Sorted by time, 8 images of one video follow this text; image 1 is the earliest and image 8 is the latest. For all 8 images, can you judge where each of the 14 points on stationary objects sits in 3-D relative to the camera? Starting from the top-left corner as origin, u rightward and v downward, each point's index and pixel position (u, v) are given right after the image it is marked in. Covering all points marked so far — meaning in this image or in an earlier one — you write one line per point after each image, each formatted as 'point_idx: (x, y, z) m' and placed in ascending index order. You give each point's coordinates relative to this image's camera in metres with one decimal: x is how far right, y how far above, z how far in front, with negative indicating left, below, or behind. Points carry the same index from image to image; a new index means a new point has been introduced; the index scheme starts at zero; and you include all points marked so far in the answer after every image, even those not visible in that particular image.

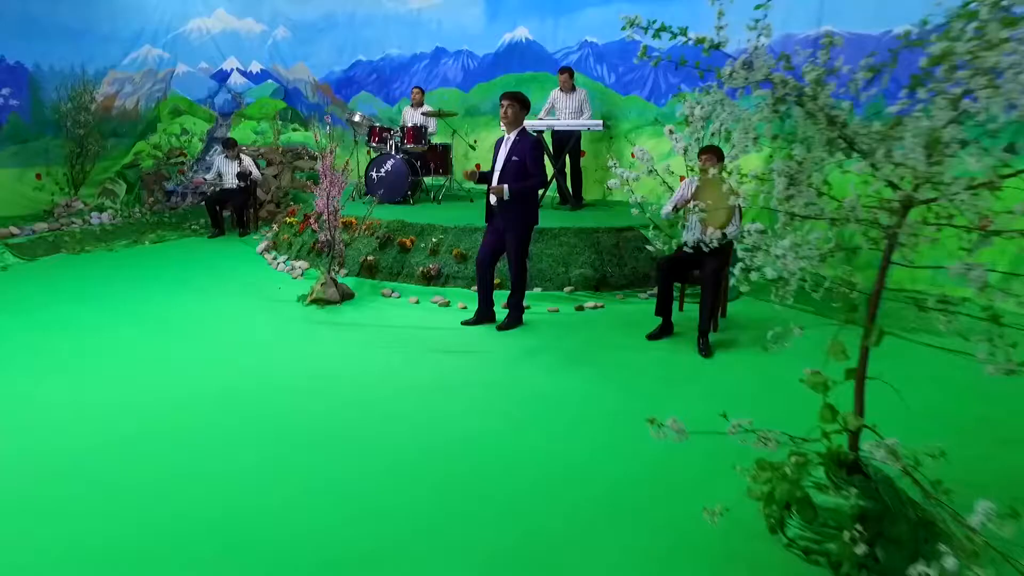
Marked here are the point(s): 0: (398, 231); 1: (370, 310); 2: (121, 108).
0: (-1.0, +0.5, +5.5) m
1: (-1.1, -0.2, +4.9) m
2: (-5.8, +2.7, +9.6) m
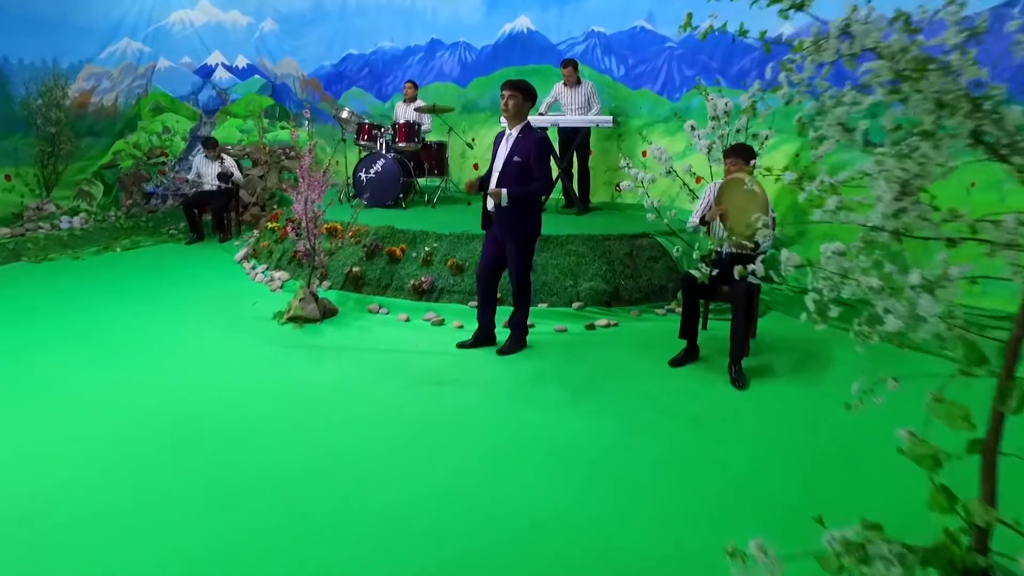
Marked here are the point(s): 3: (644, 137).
0: (-1.0, +0.4, +5.0) m
1: (-1.1, -0.3, +4.3) m
2: (-5.8, +2.6, +9.0) m
3: (+1.3, +1.5, +6.4) m
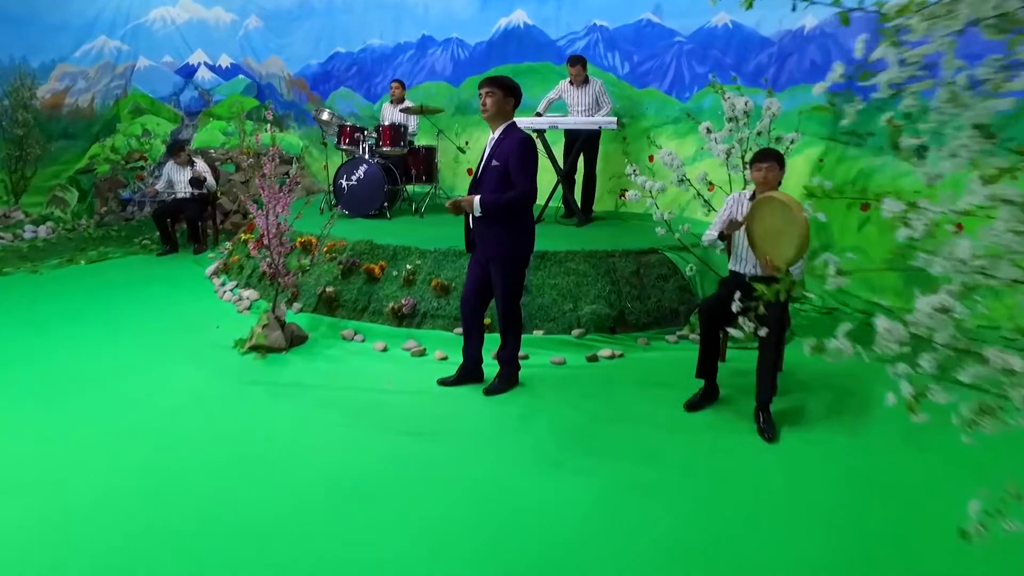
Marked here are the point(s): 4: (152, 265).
0: (-1.0, +0.2, +4.5) m
1: (-1.1, -0.4, +3.8) m
2: (-5.9, +2.4, +8.5) m
3: (+1.3, +1.4, +5.9) m
4: (-3.6, +0.2, +6.4) m
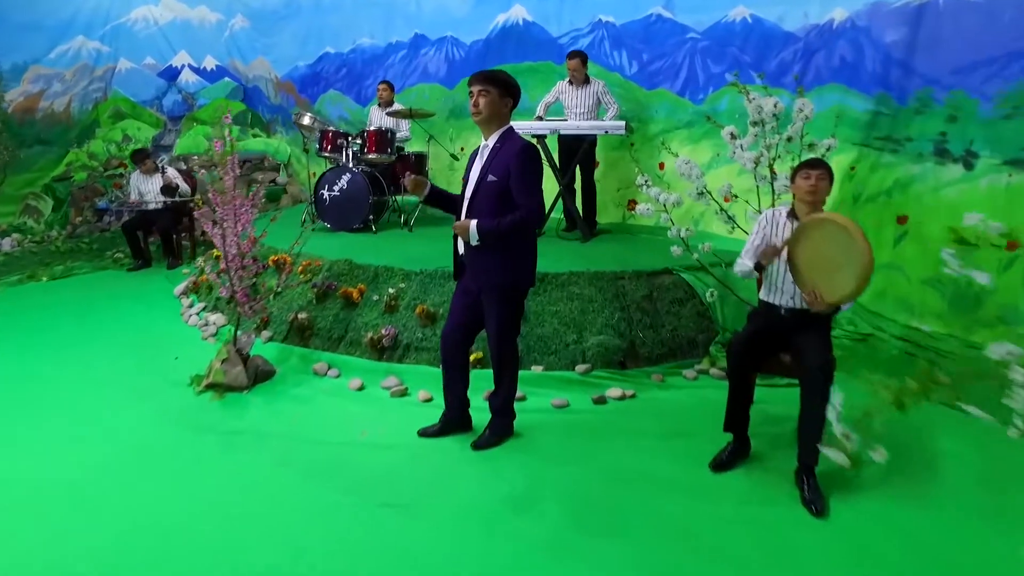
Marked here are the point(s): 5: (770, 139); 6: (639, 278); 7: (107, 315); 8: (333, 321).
0: (-1.0, +0.1, +4.0) m
1: (-1.1, -0.6, +3.3) m
2: (-5.9, +2.2, +8.1) m
3: (+1.3, +1.2, +5.4) m
4: (-3.6, +0.1, +5.9) m
5: (+1.4, +0.8, +3.5) m
6: (+0.8, +0.1, +3.8) m
7: (-3.1, -0.2, +4.9) m
8: (-1.1, -0.2, +3.8) m
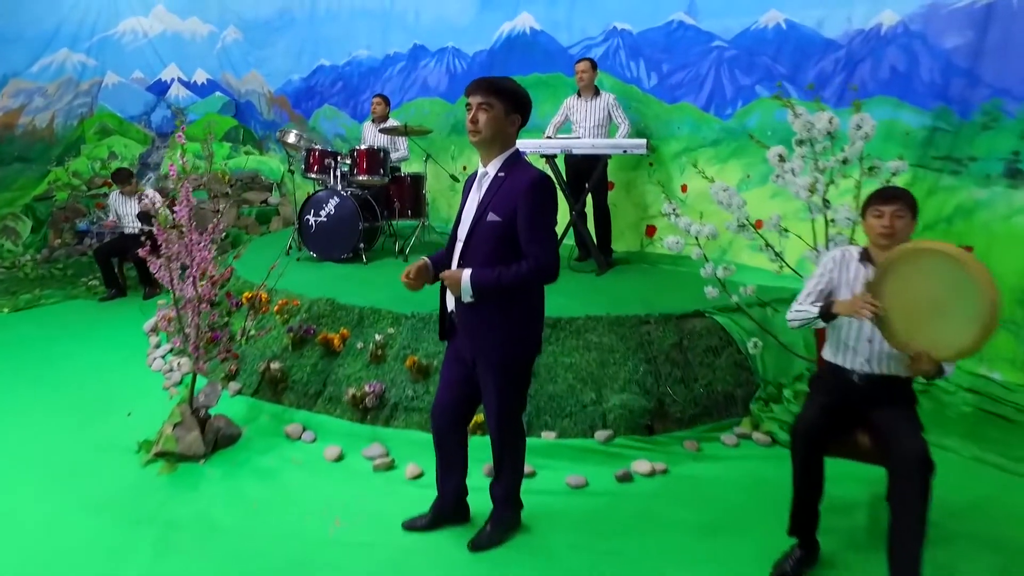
0: (-1.0, -0.2, +3.4) m
1: (-1.1, -0.8, +2.8) m
2: (-5.8, +1.9, +7.6) m
3: (+1.3, +0.9, +4.9) m
4: (-3.6, -0.2, +5.4) m
5: (+1.4, +0.6, +2.9) m
6: (+0.8, -0.2, +3.3) m
7: (-3.1, -0.5, +4.4) m
8: (-1.0, -0.4, +3.3) m
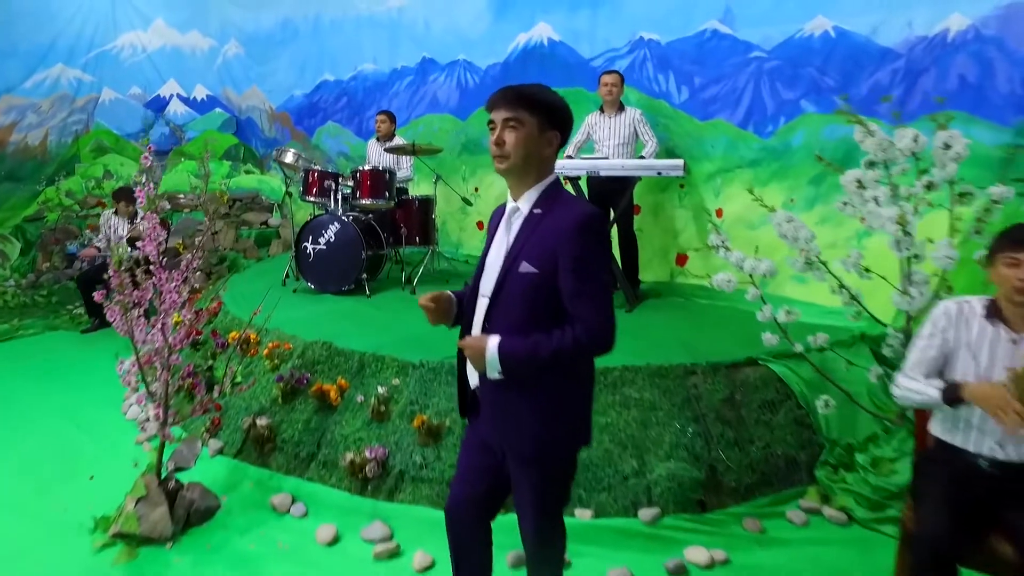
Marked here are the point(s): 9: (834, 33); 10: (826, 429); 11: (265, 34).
0: (-0.9, -0.4, +3.0) m
1: (-1.0, -1.0, +2.3) m
2: (-5.6, +1.6, +7.3) m
3: (+1.5, +0.7, +4.4) m
4: (-3.4, -0.4, +5.0) m
5: (+1.5, +0.4, +2.5) m
6: (+0.9, -0.4, +2.8) m
7: (-3.0, -0.7, +4.0) m
8: (-0.9, -0.6, +2.8) m
9: (+2.0, +1.6, +4.0) m
10: (+1.4, -0.6, +2.8) m
11: (-2.9, +2.9, +7.4) m
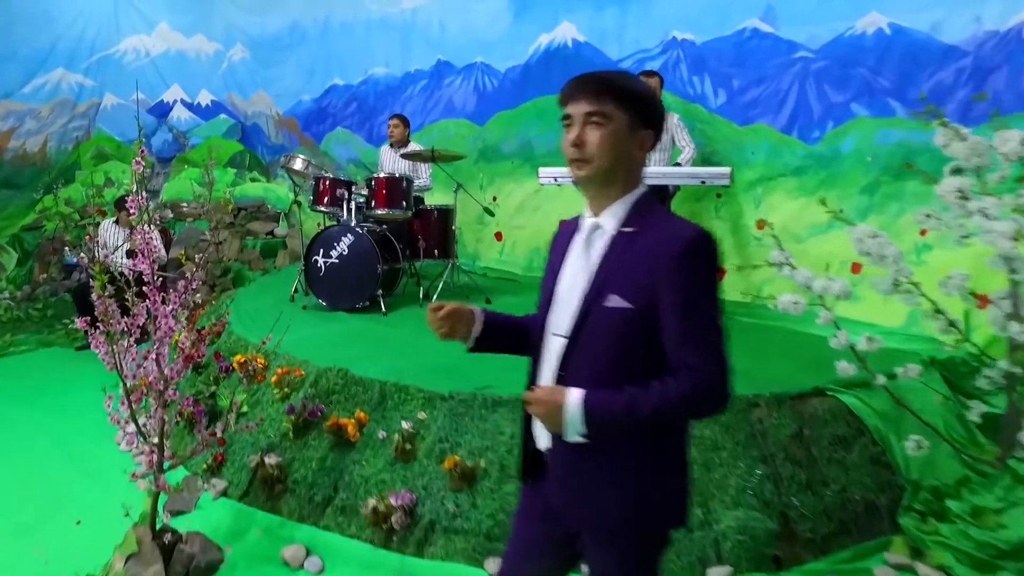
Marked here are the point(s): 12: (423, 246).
0: (-0.7, -0.4, +2.7) m
1: (-0.9, -1.1, +2.0) m
2: (-5.5, +1.5, +7.0) m
3: (+1.6, +0.6, +4.1) m
4: (-3.3, -0.6, +4.7) m
5: (+1.7, +0.3, +2.2) m
6: (+1.1, -0.5, +2.5) m
7: (-2.8, -0.8, +3.7) m
8: (-0.8, -0.7, +2.5) m
9: (+2.2, +1.5, +3.7) m
10: (+1.5, -0.7, +2.5) m
11: (-2.7, +2.8, +7.1) m
12: (-0.6, +0.3, +4.2) m
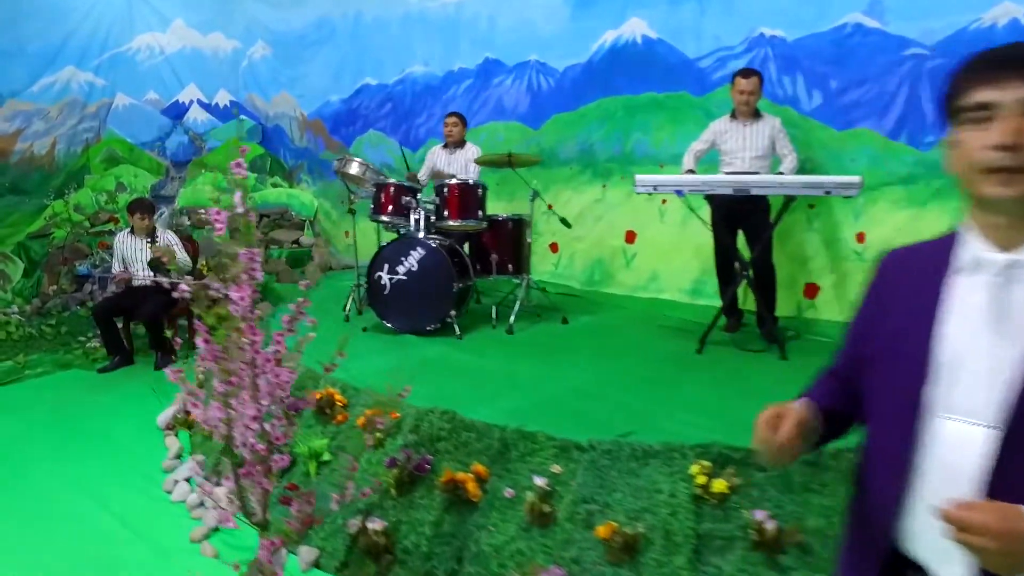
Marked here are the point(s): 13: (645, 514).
0: (-0.2, -0.5, +2.3) m
1: (-0.4, -1.2, +1.6) m
2: (-5.0, +1.4, +6.5) m
3: (+2.1, +0.5, +3.7) m
4: (-2.8, -0.7, +4.2) m
5: (+2.2, +0.2, +1.8) m
6: (+1.6, -0.6, +2.1) m
7: (-2.3, -0.9, +3.2) m
8: (-0.3, -0.8, +2.1) m
9: (+2.6, +1.4, +3.3) m
10: (+2.0, -0.8, +2.1) m
11: (-2.2, +2.7, +6.7) m
12: (-0.1, +0.2, +3.8) m
13: (+0.4, -0.7, +1.9) m
